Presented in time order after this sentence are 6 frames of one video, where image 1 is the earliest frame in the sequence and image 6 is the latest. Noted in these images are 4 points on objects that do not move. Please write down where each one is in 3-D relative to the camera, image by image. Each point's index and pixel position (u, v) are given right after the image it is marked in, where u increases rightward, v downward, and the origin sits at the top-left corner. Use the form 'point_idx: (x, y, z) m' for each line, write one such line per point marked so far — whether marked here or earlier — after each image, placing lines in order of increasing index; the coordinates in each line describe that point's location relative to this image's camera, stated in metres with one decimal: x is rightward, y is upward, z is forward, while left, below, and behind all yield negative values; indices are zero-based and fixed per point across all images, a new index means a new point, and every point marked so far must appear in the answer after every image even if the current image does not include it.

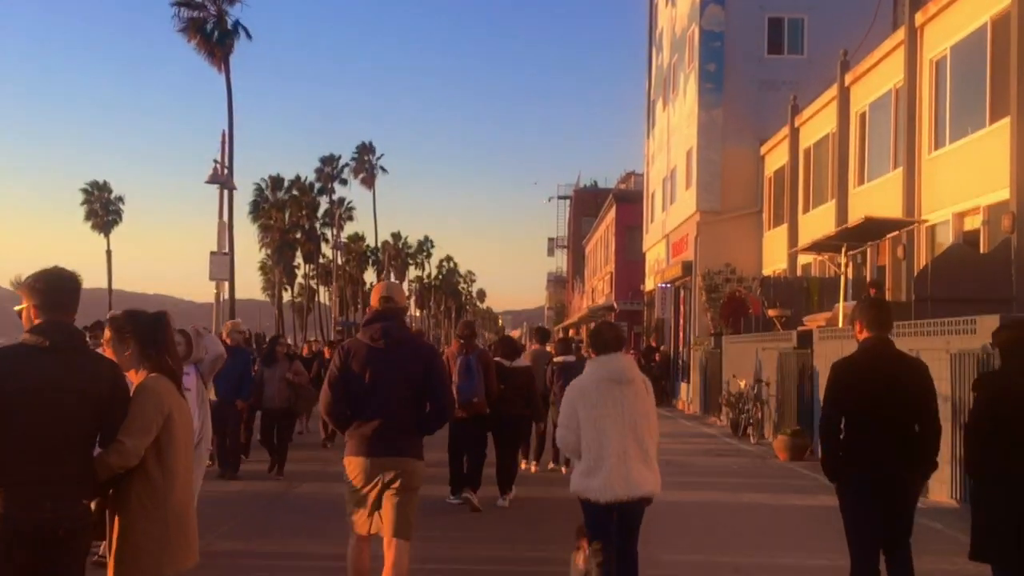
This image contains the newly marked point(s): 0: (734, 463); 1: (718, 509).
0: (+3.5, -2.8, +19.2) m
1: (+2.5, -2.6, +14.6) m
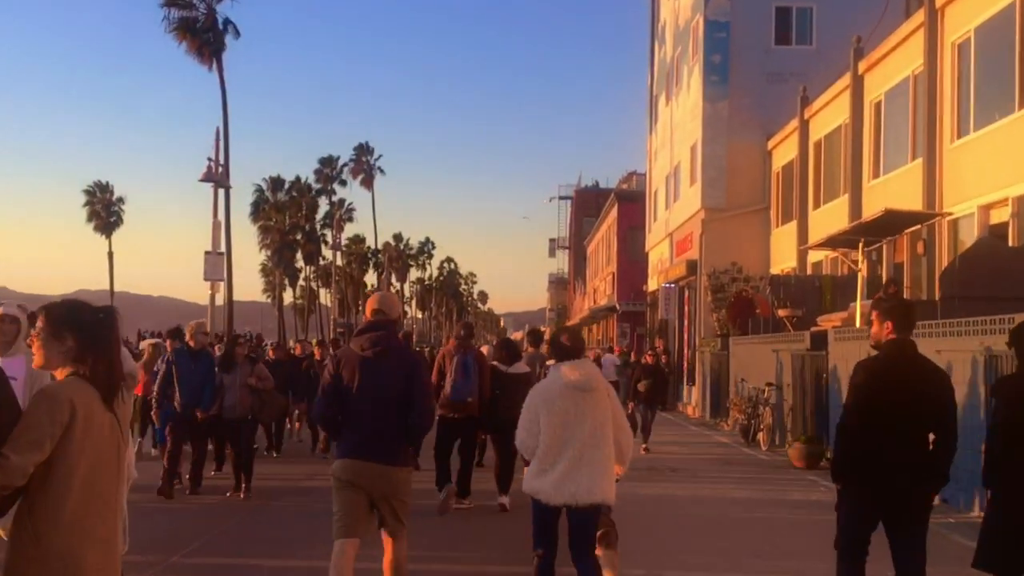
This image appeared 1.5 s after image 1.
0: (+3.5, -2.7, +18.0) m
1: (+2.4, -2.6, +13.5) m
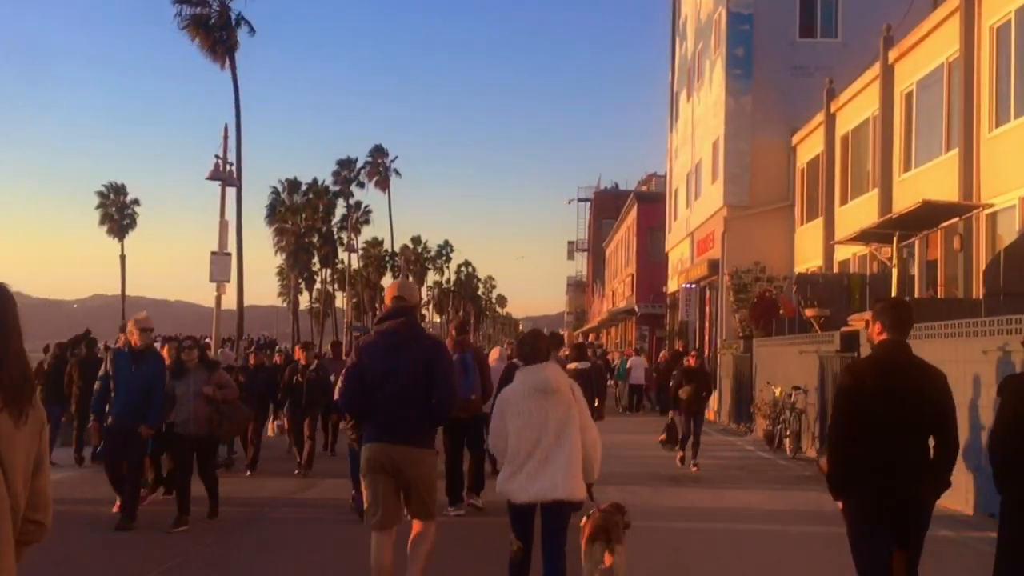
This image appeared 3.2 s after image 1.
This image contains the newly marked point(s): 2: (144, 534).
0: (+3.7, -2.7, +17.1) m
1: (+2.5, -2.5, +12.6) m
2: (-3.4, -2.3, +11.3) m
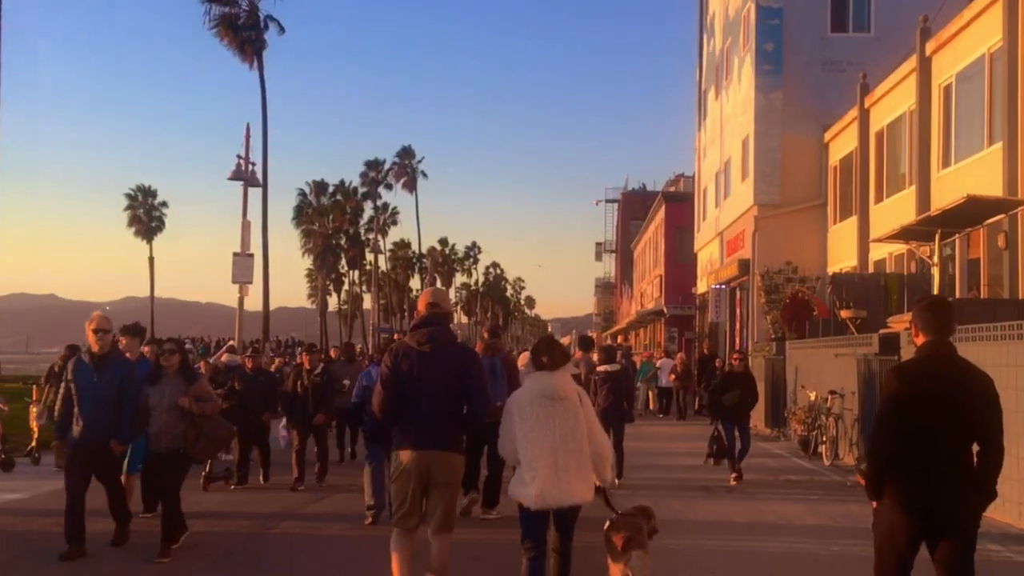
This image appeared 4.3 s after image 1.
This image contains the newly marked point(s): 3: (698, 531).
0: (+4.0, -2.7, +16.4) m
1: (+2.8, -2.5, +11.9) m
2: (-3.2, -2.3, +10.8) m
3: (+2.0, -2.6, +12.8) m
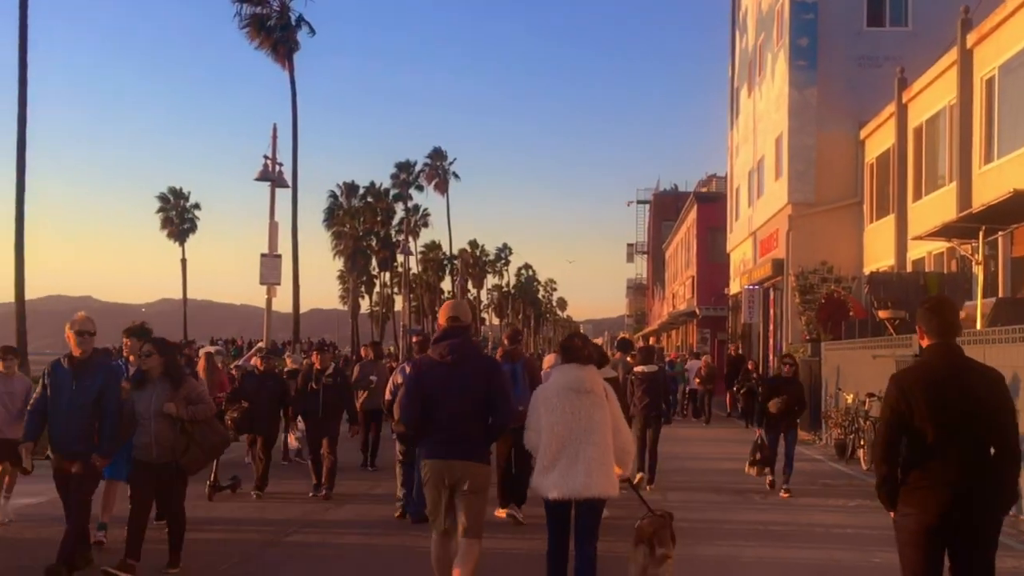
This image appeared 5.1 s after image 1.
0: (+4.4, -2.7, +15.9) m
1: (+3.0, -2.5, +11.4) m
2: (-3.0, -2.3, +10.4) m
3: (+2.2, -2.5, +12.3) m
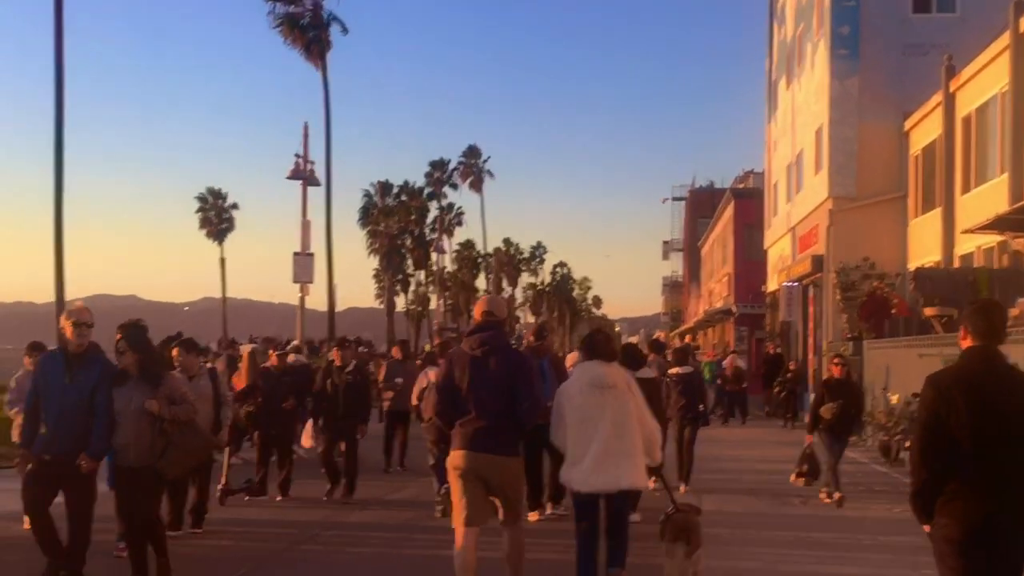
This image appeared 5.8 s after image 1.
0: (+4.7, -2.7, +15.1) m
1: (+3.2, -2.5, +10.6) m
2: (-2.8, -2.3, +9.8) m
3: (+2.5, -2.5, +11.6) m
